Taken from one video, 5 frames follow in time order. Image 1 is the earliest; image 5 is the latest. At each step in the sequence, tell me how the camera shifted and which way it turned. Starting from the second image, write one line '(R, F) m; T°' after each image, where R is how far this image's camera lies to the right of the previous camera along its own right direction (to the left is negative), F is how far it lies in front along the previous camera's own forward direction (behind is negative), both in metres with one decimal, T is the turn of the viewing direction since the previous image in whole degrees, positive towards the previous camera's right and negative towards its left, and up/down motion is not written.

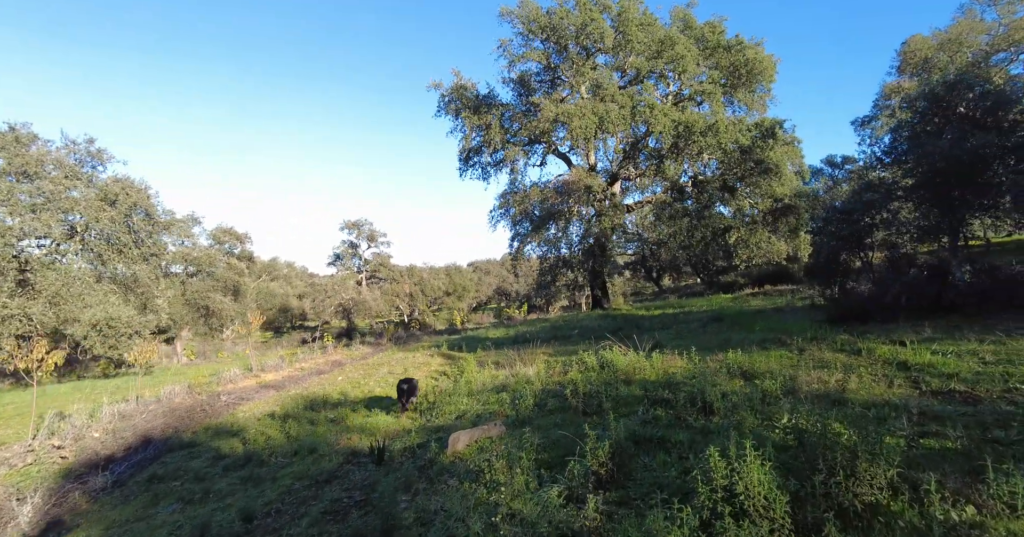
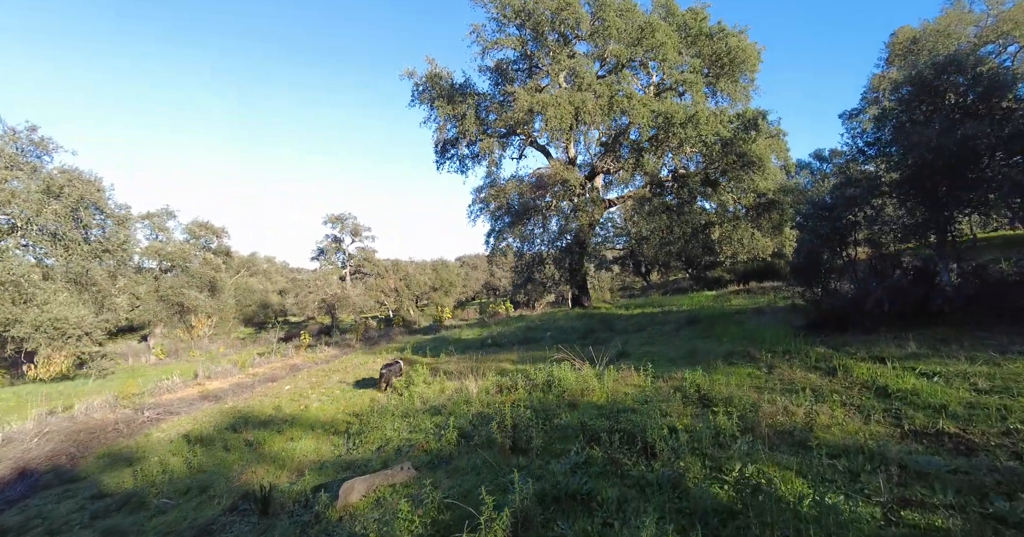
(+0.7, +0.8) m; +1°
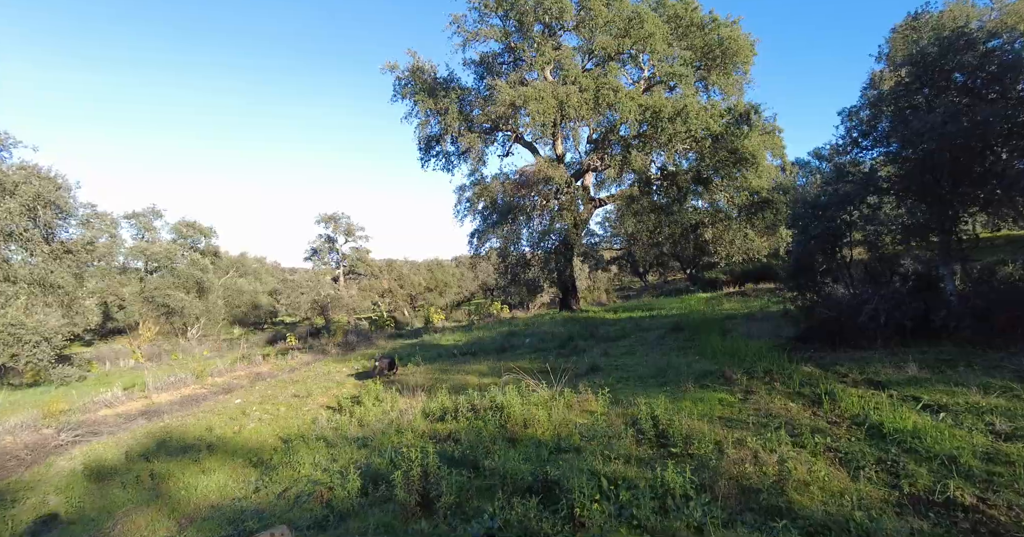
(+0.7, +0.9) m; 0°
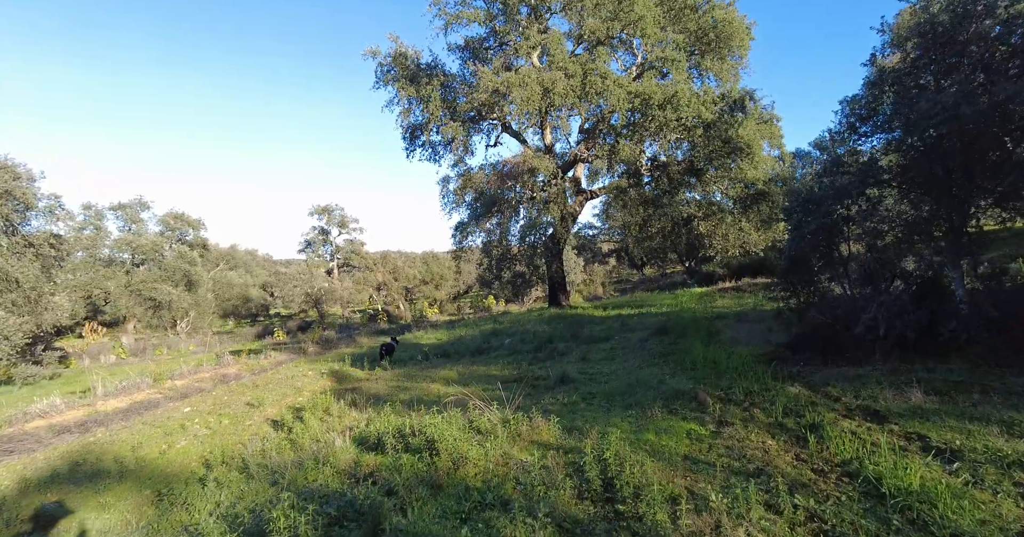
(+0.6, +0.8) m; 0°
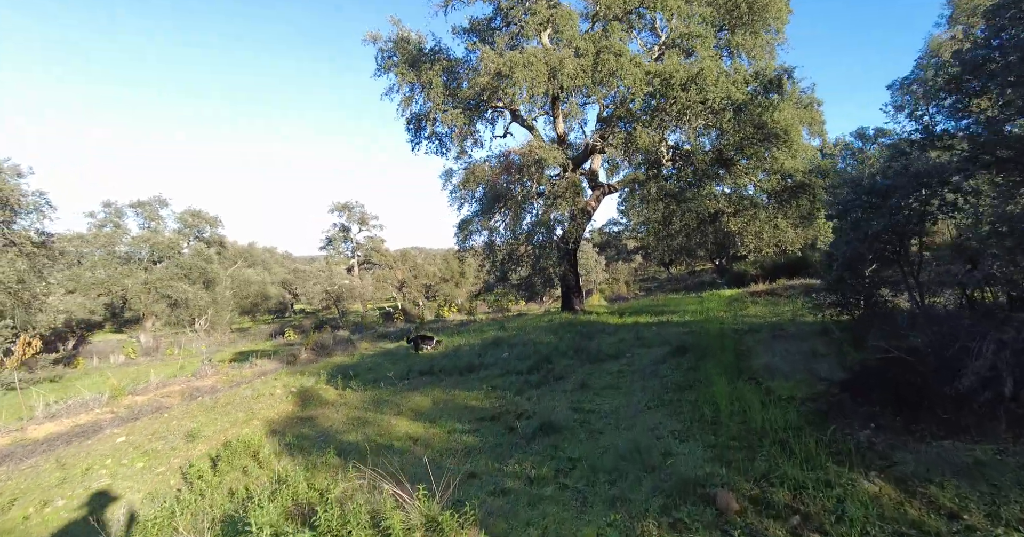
(+0.7, +1.7) m; -3°
